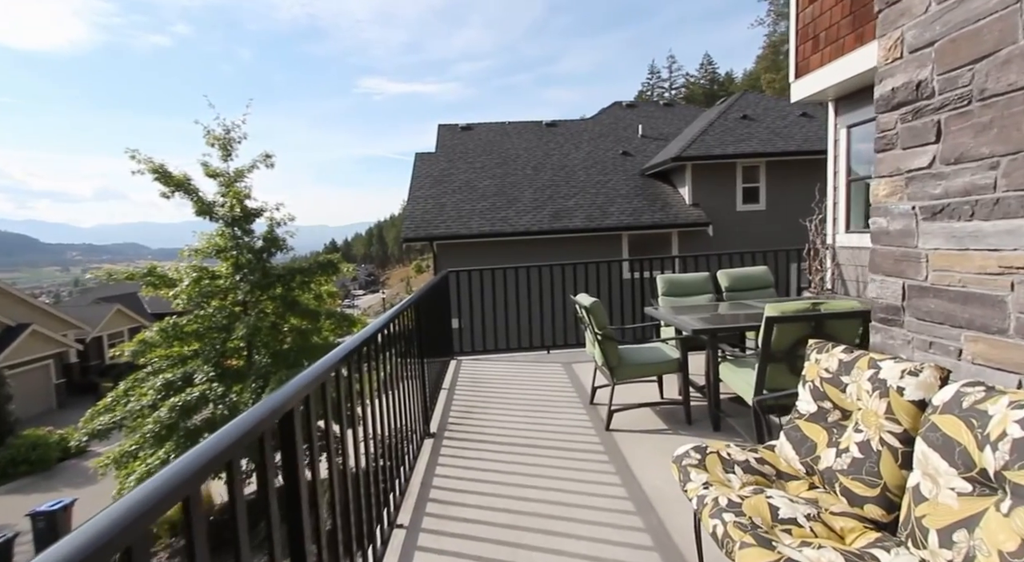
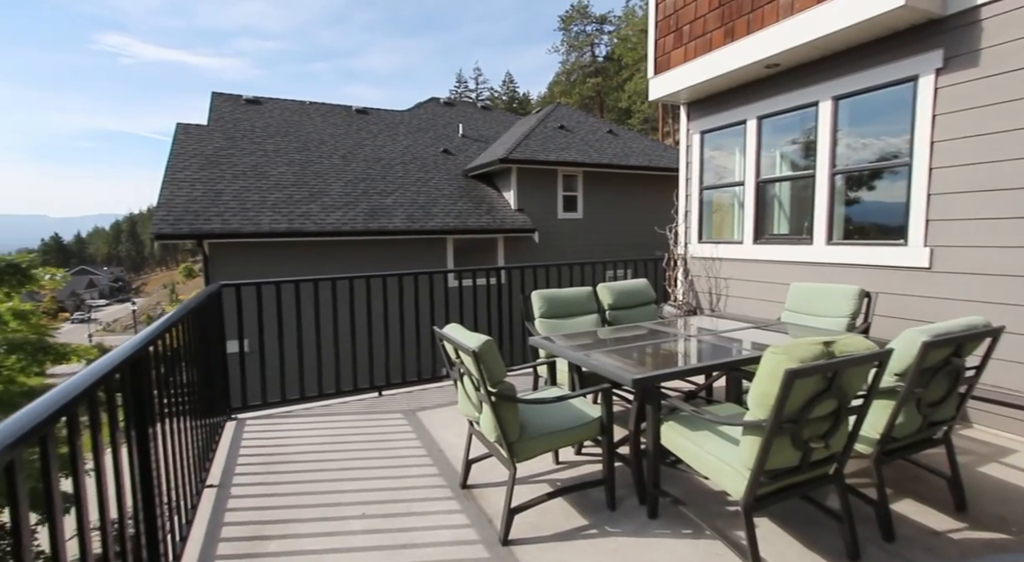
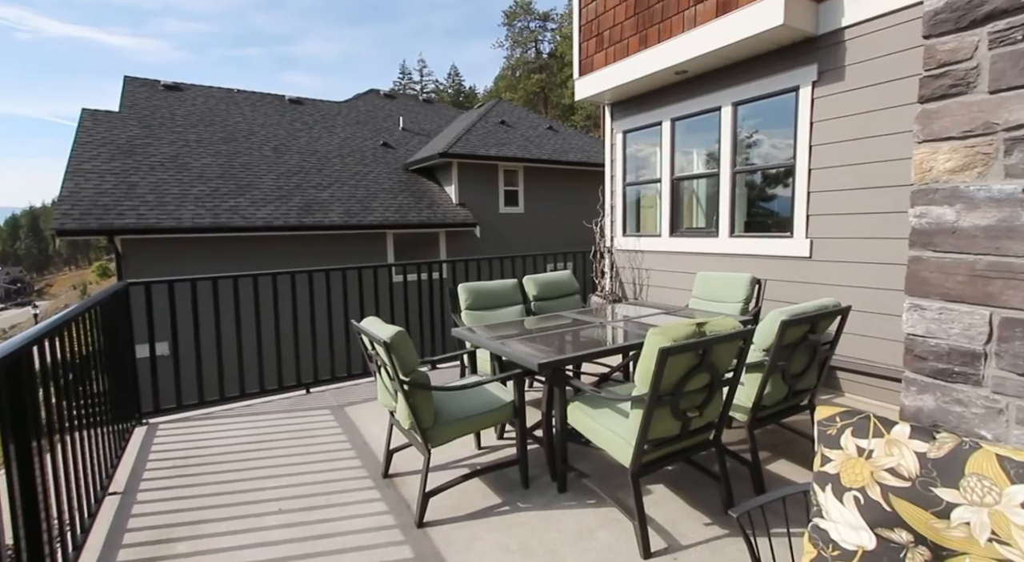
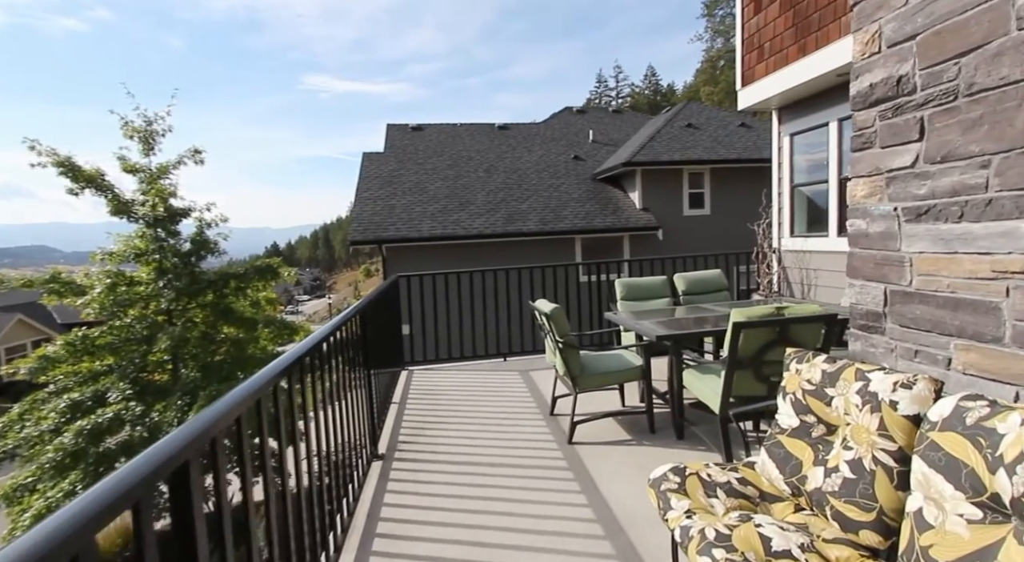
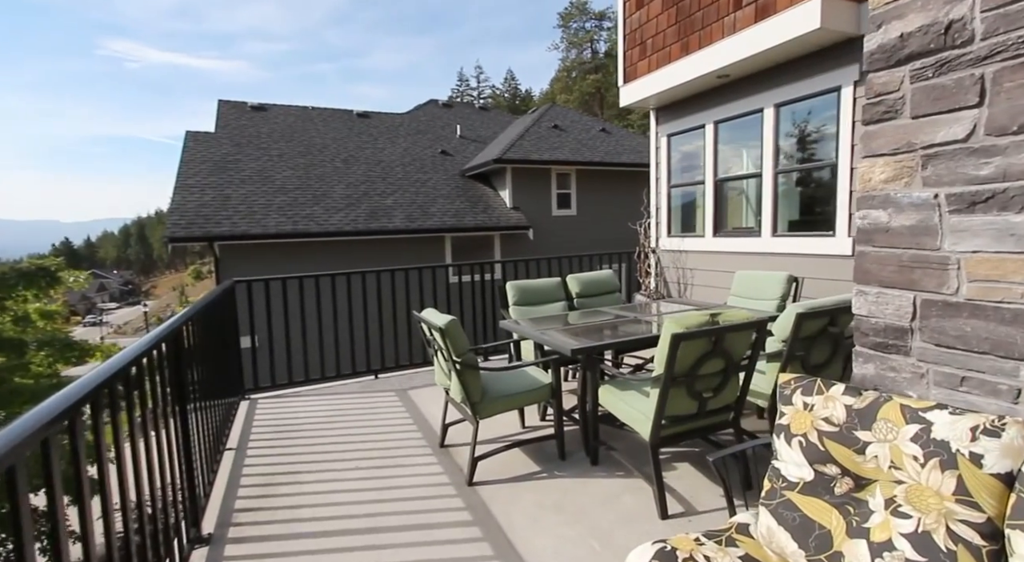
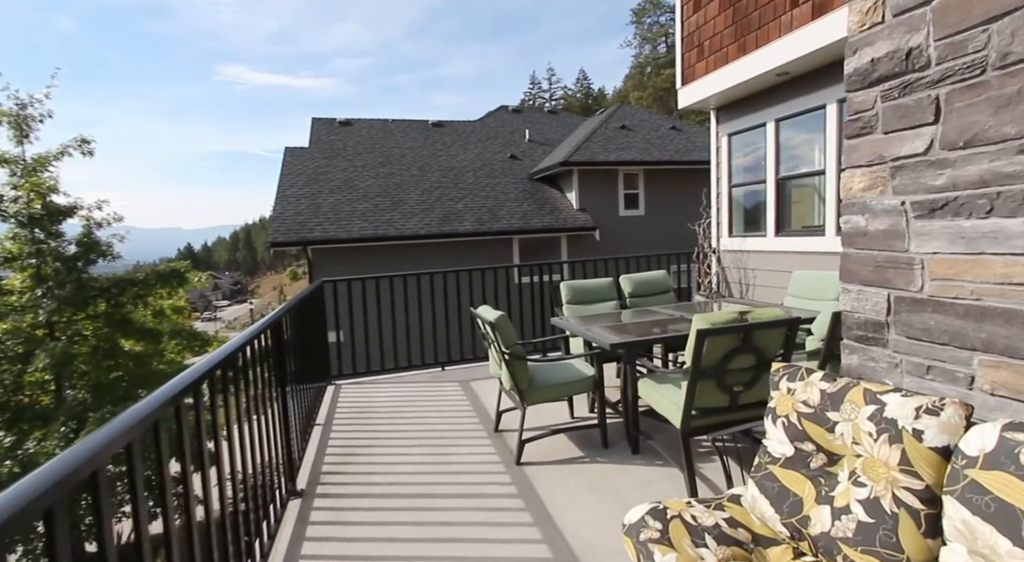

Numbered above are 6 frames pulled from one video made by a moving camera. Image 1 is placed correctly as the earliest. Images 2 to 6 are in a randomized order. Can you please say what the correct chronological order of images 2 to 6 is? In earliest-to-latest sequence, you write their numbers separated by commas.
4, 6, 5, 3, 2
